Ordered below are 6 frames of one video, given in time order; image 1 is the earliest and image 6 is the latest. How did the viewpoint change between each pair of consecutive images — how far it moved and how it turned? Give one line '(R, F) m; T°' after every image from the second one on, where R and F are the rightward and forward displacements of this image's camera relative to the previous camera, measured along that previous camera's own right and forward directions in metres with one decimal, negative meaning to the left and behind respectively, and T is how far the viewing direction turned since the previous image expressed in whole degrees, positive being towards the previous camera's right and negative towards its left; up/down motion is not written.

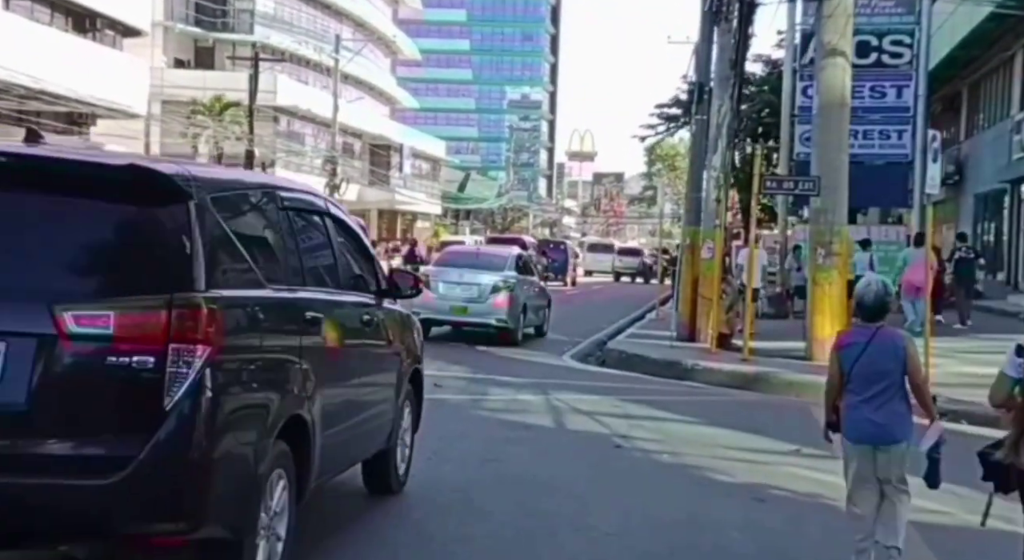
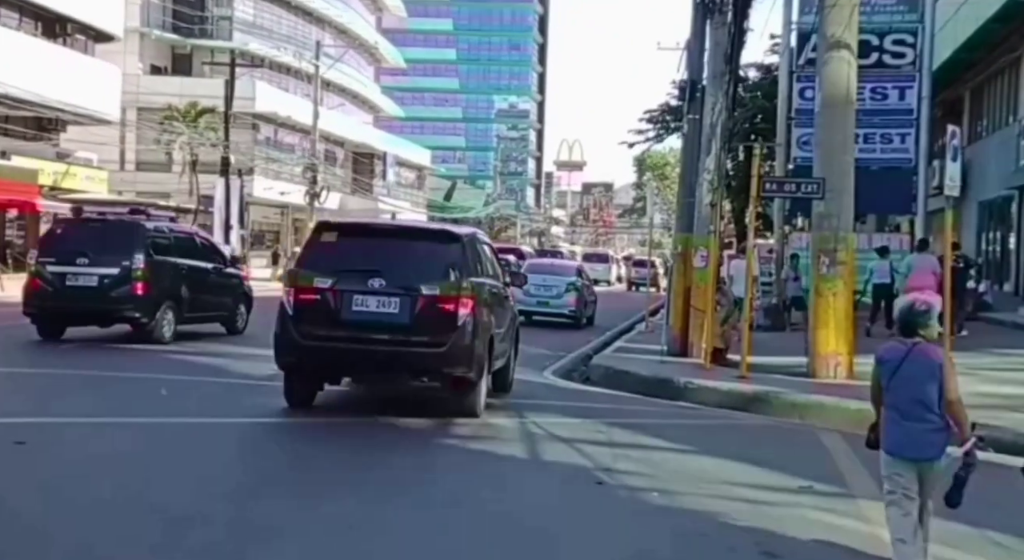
(+0.2, +1.4) m; +1°
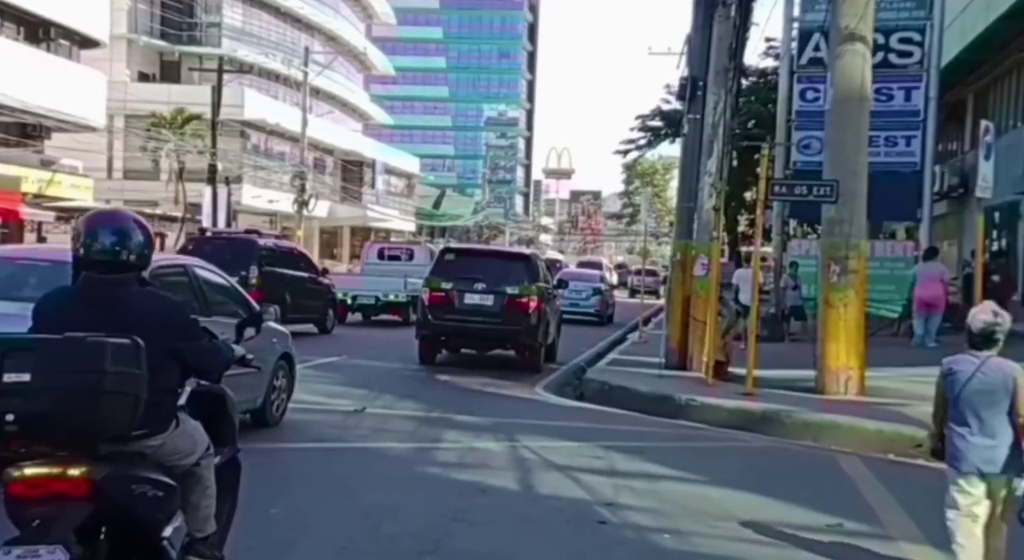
(0.0, +1.0) m; 0°
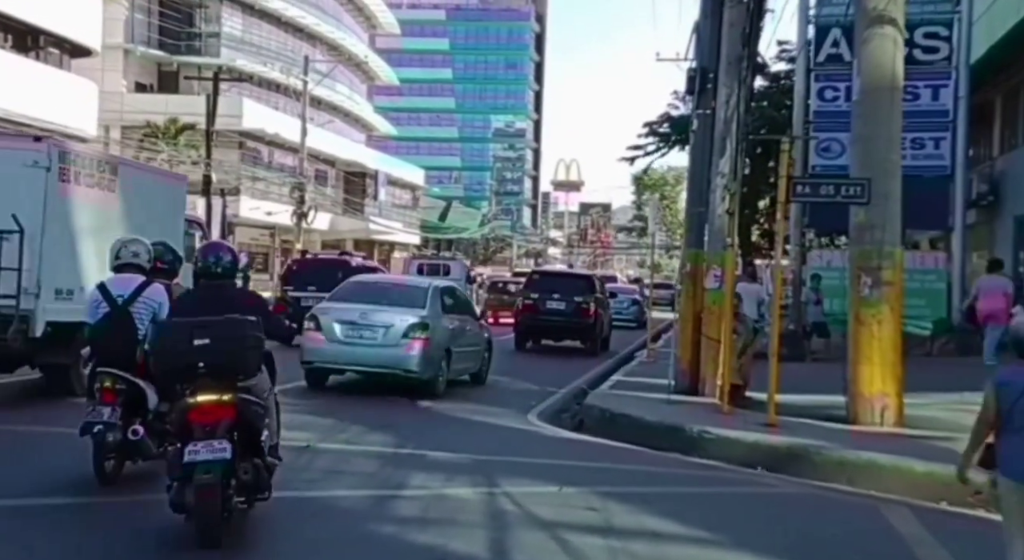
(+0.2, +1.7) m; 0°
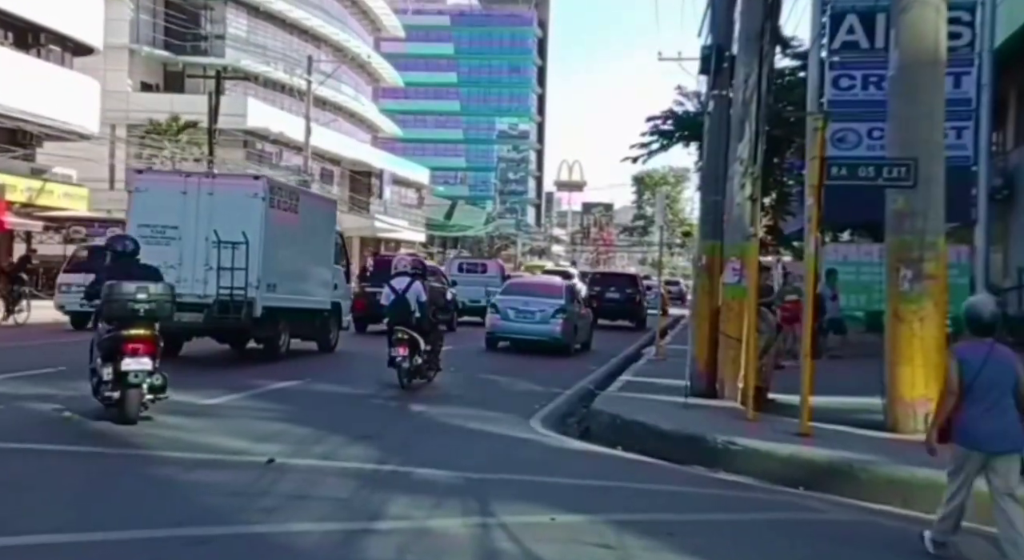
(0.0, +1.3) m; 0°
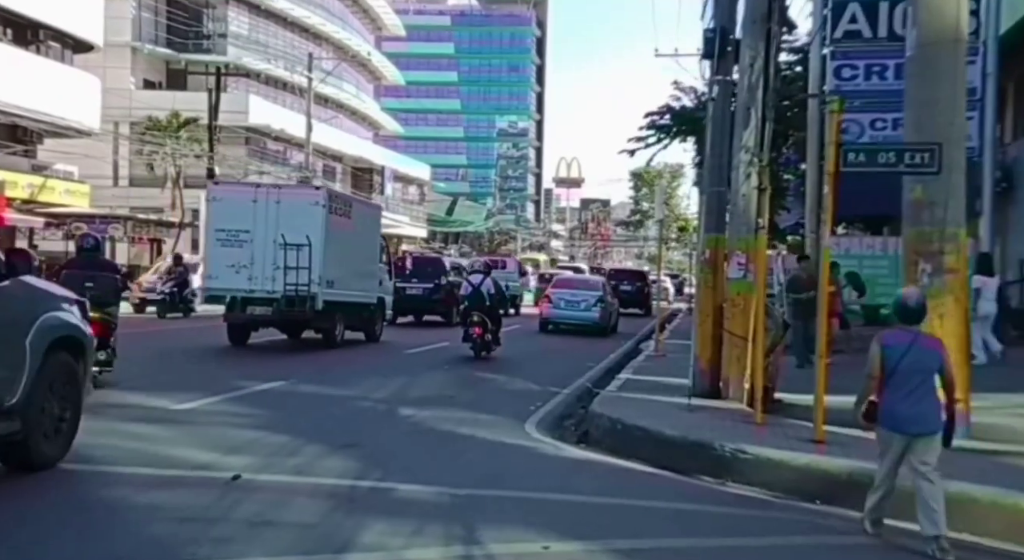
(+0.1, +0.8) m; 0°
